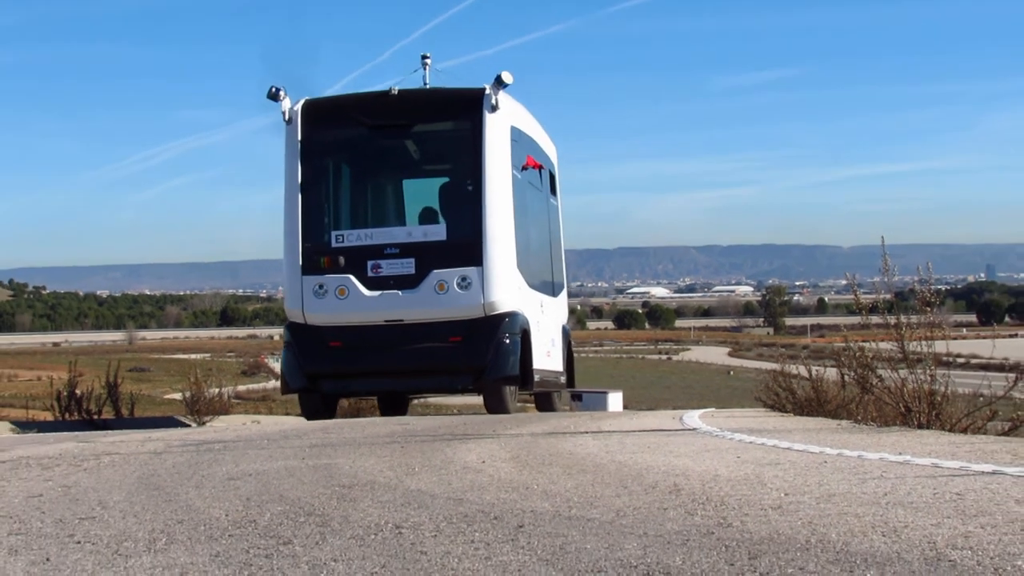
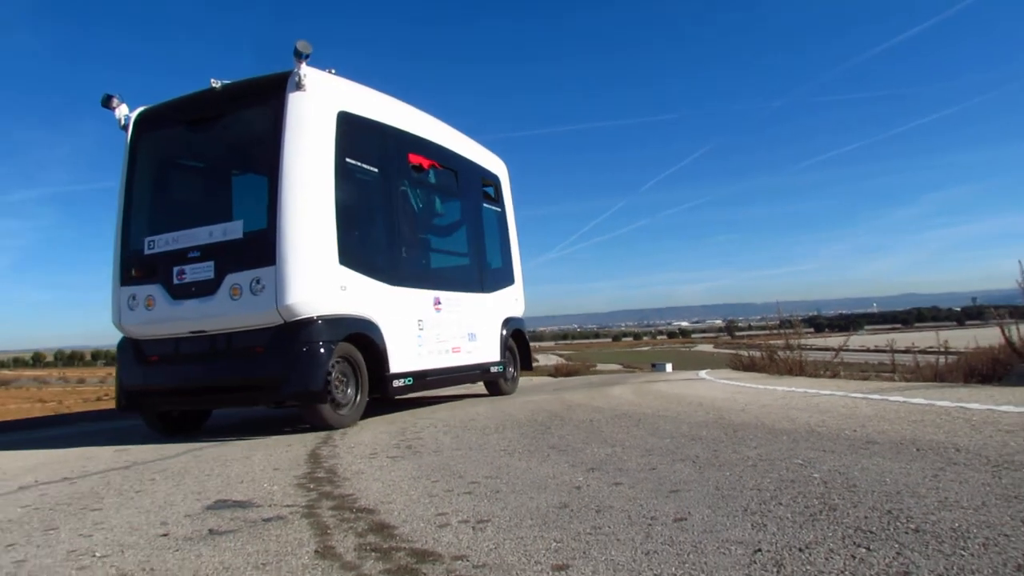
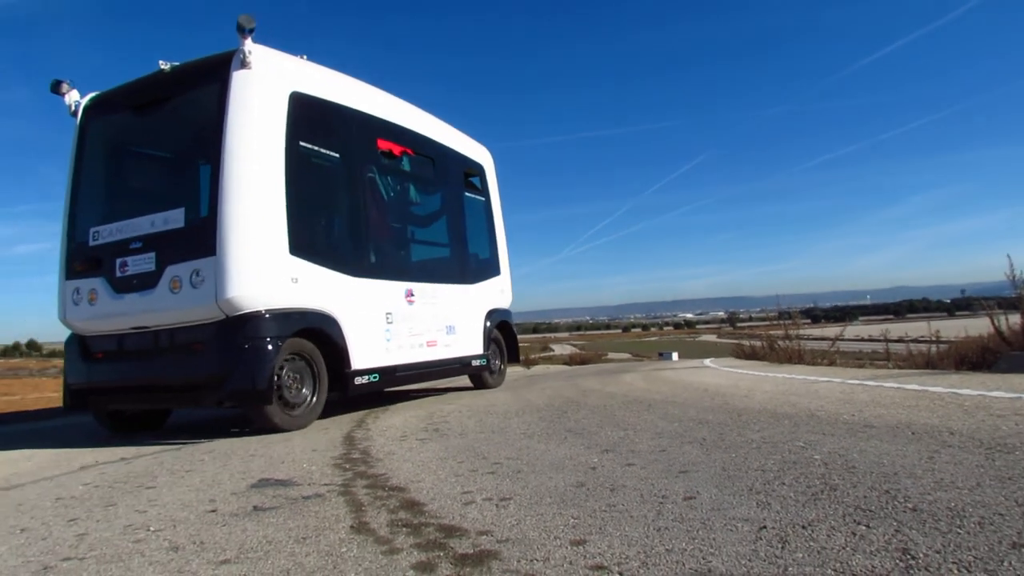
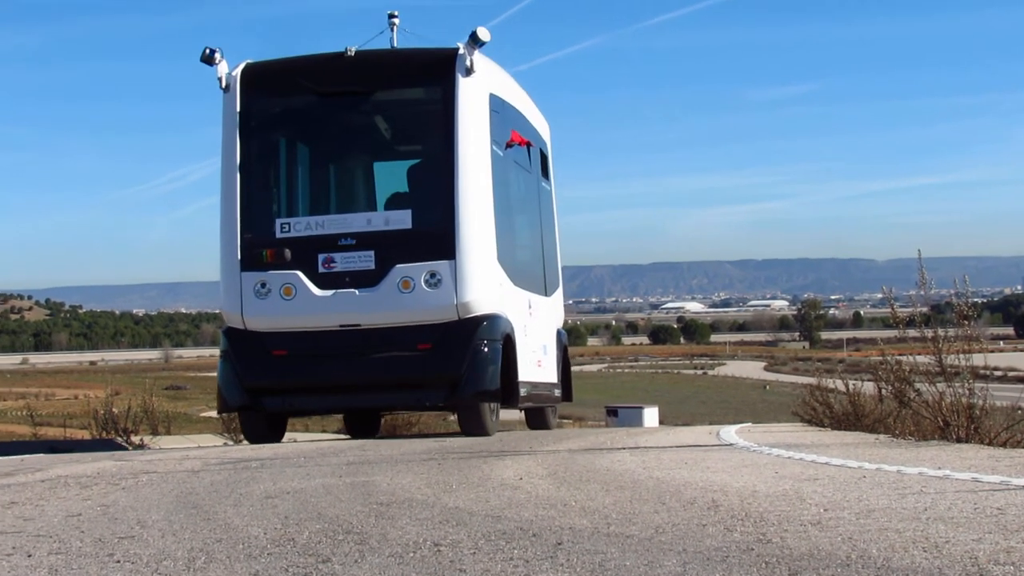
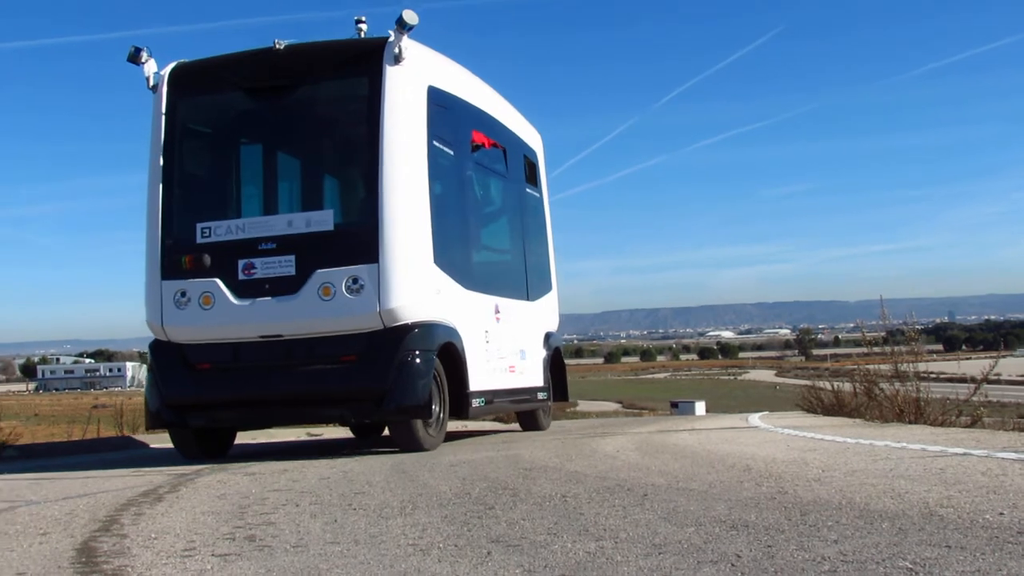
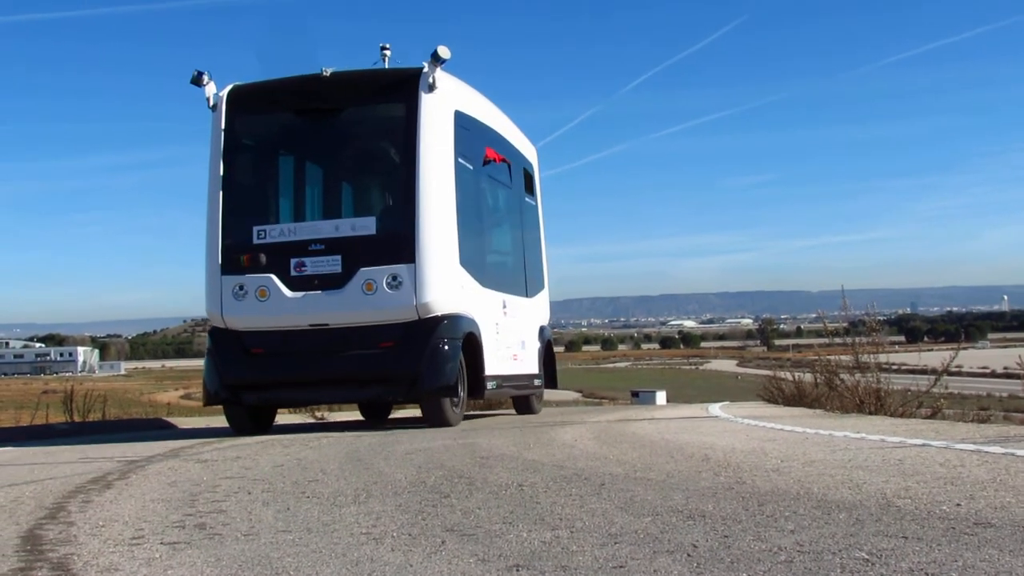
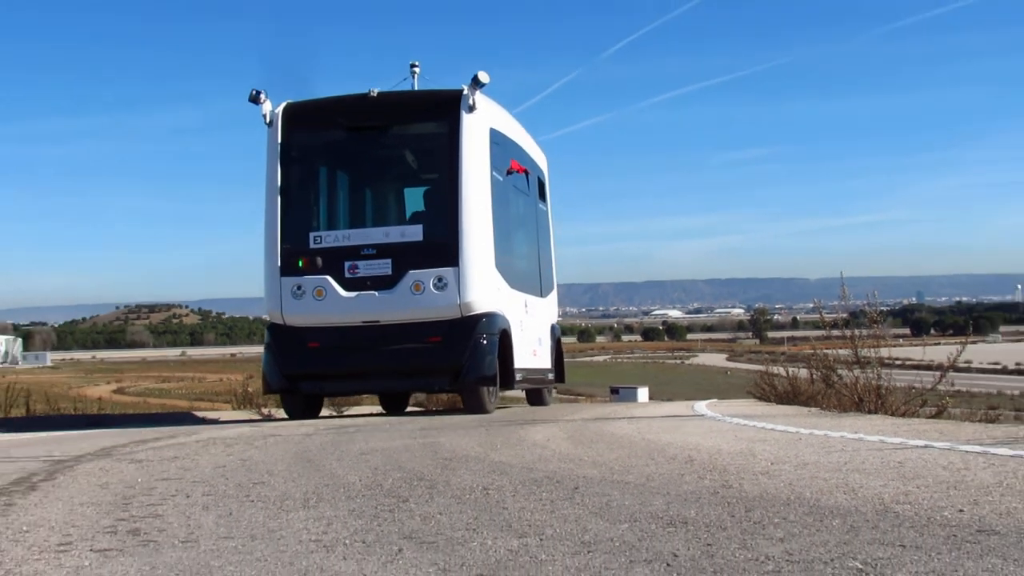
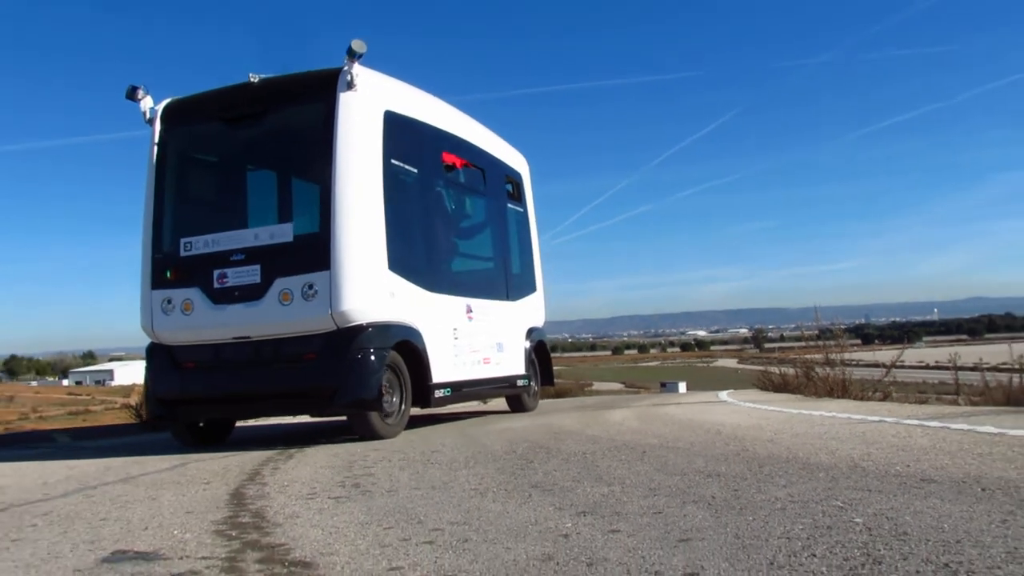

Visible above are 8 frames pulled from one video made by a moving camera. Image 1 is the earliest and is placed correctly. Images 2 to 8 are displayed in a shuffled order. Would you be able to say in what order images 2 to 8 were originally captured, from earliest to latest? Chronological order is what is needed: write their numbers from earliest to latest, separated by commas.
4, 7, 6, 5, 8, 2, 3
